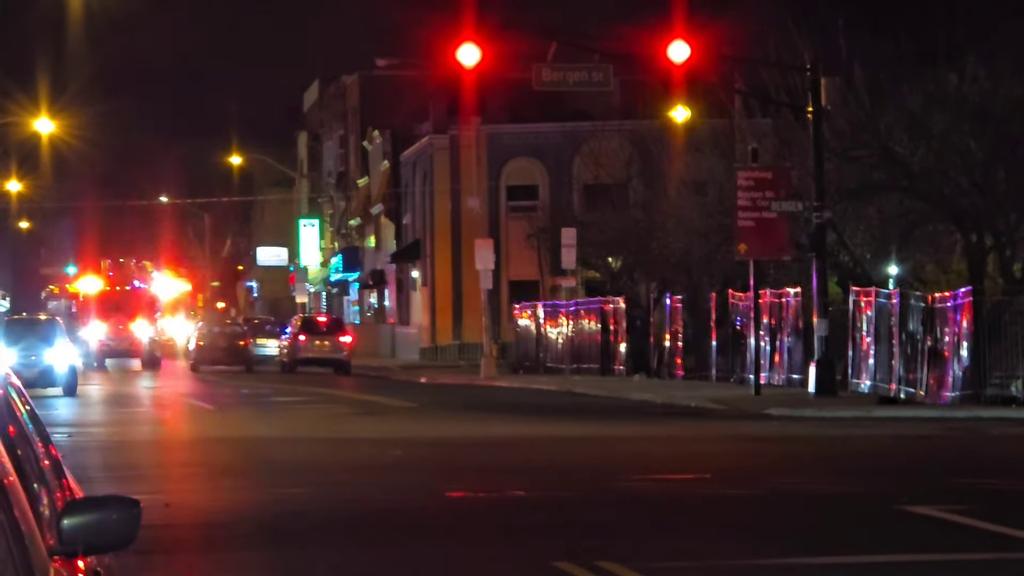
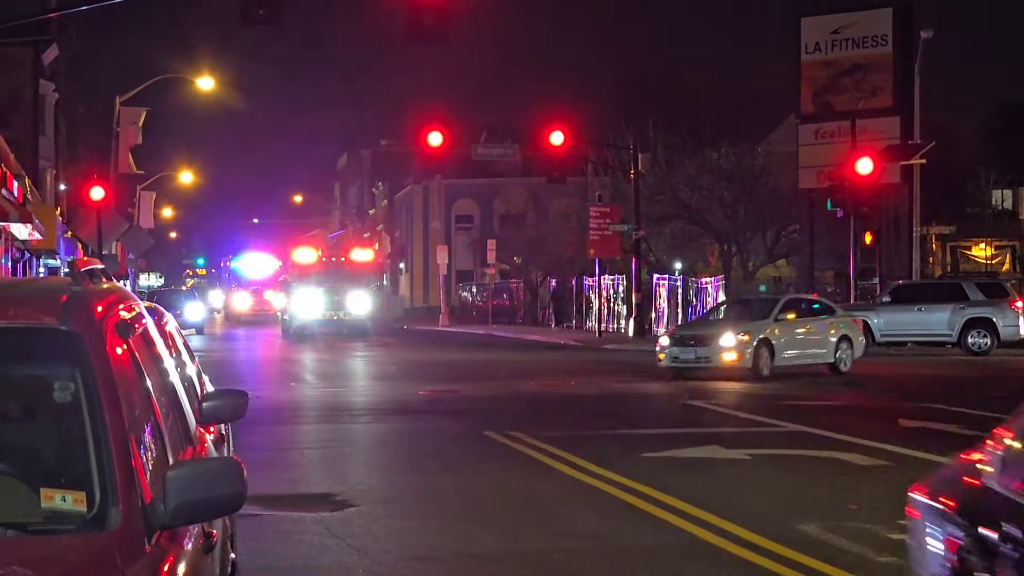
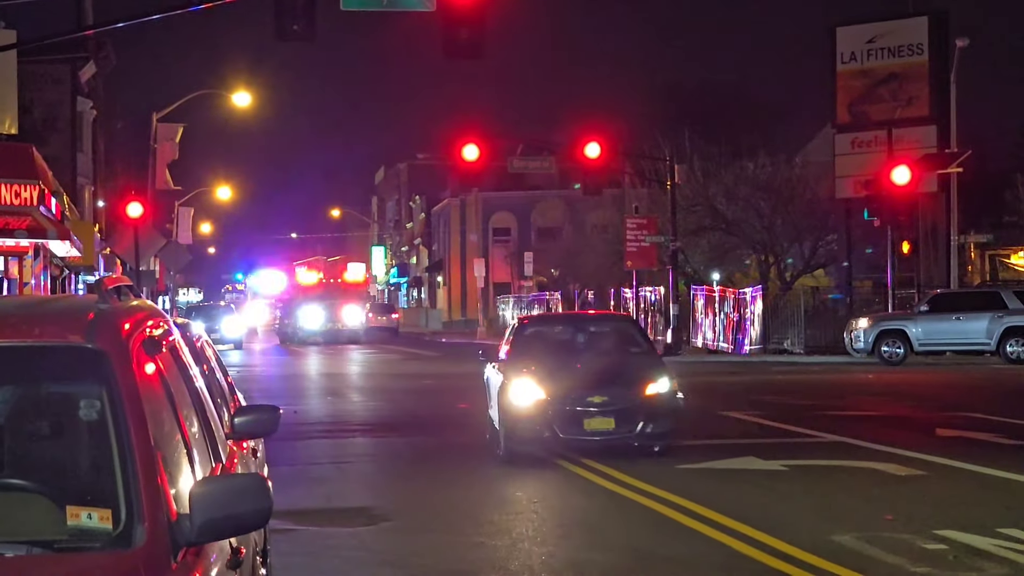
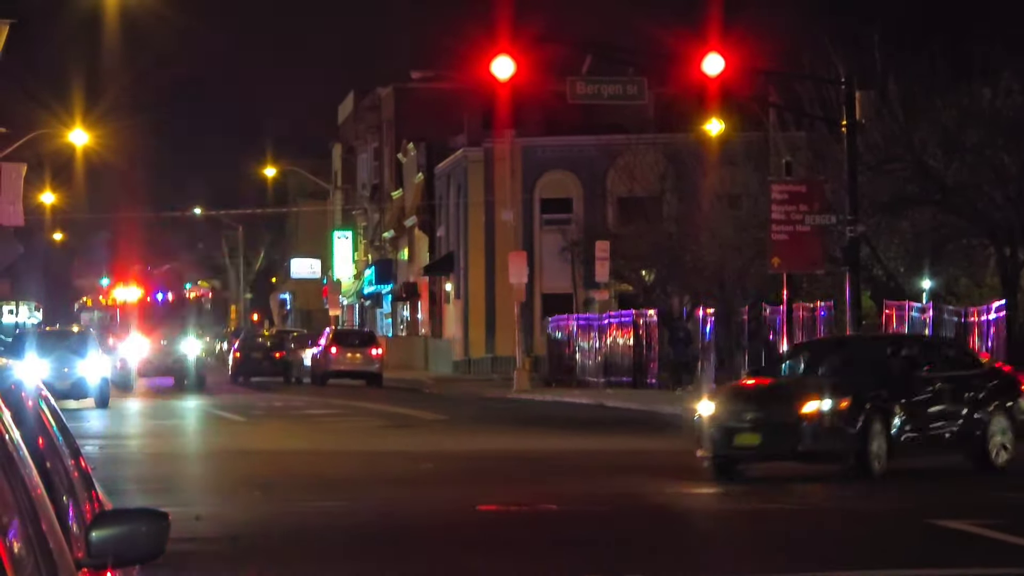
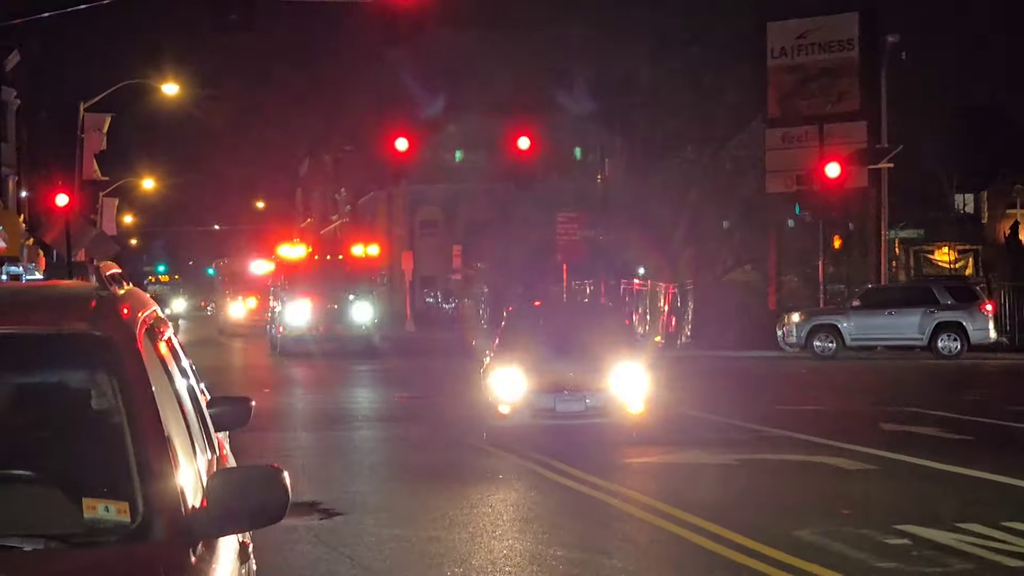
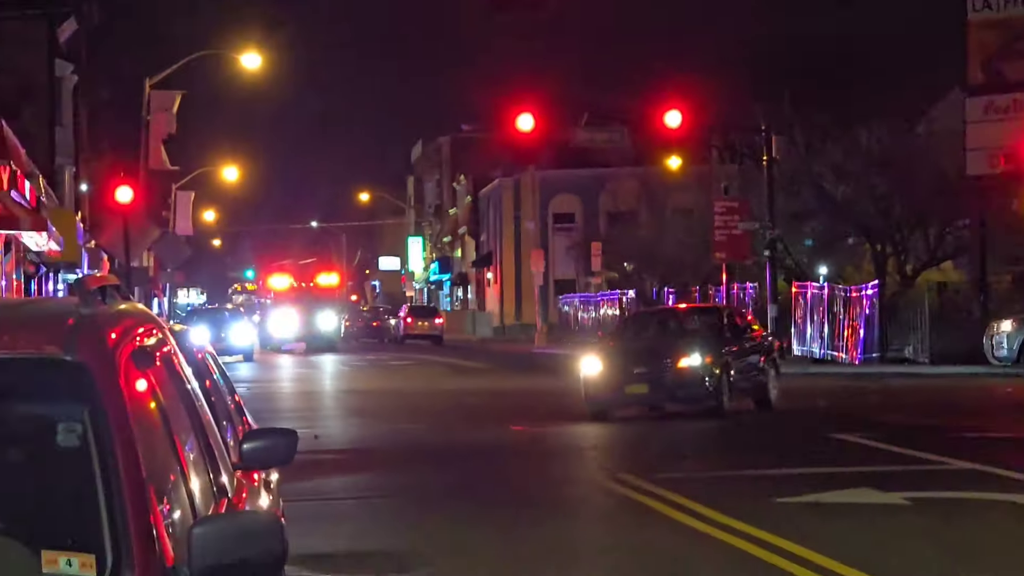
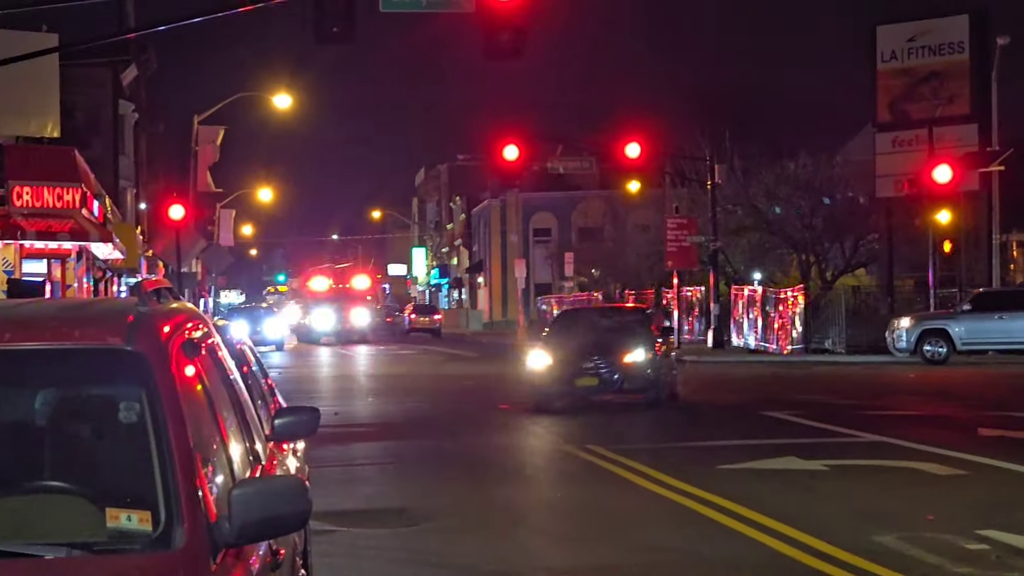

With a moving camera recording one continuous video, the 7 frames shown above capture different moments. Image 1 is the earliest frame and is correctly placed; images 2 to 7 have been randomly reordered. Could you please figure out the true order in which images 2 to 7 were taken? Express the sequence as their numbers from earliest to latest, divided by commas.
4, 6, 7, 3, 2, 5
